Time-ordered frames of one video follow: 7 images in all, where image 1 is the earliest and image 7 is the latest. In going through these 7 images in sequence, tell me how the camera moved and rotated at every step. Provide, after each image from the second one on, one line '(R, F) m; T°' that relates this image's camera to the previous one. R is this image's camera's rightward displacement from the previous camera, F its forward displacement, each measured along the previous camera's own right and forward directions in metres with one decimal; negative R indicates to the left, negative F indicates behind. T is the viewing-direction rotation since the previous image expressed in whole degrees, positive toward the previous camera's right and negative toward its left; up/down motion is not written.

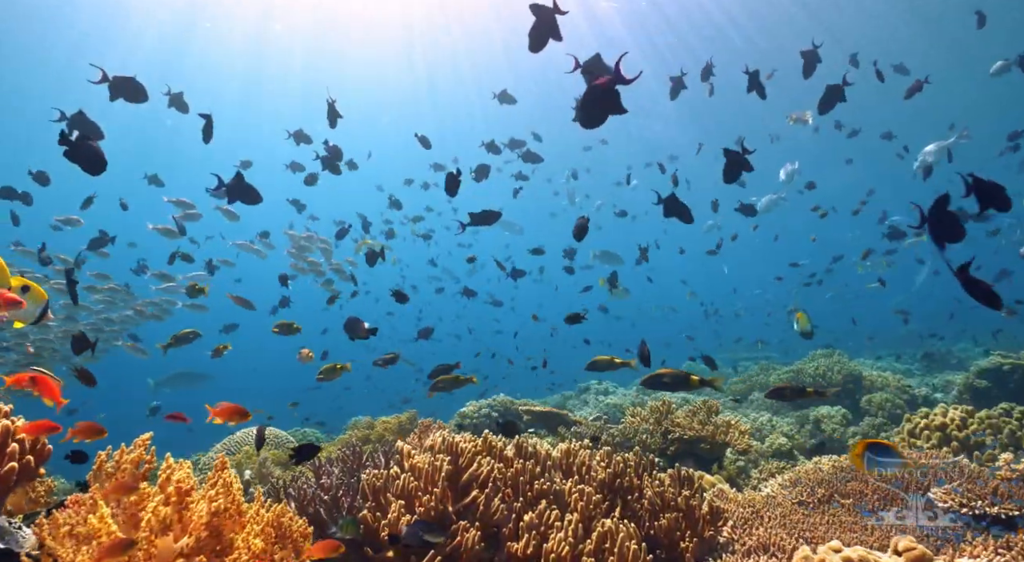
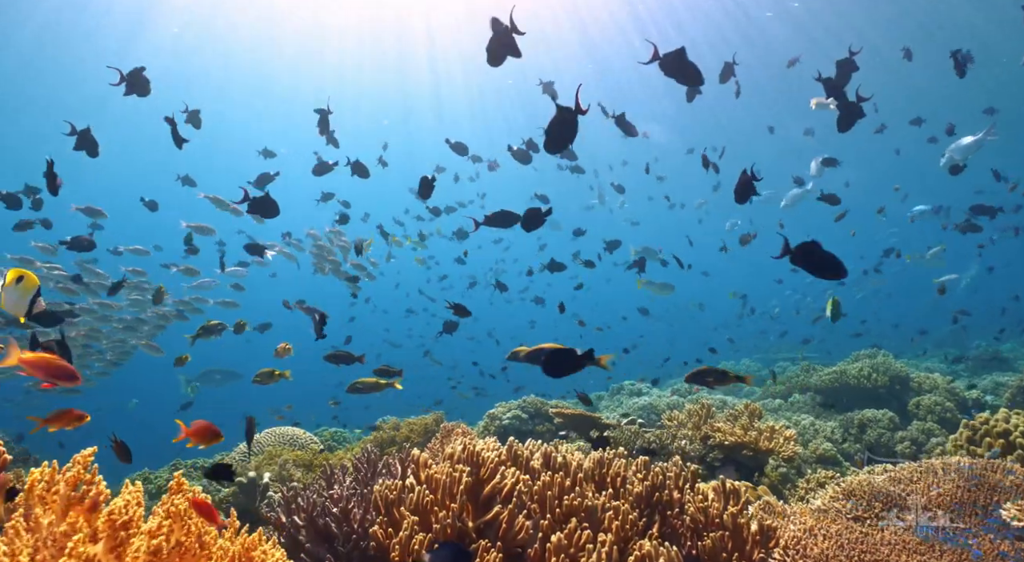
(0.0, +0.4) m; -3°
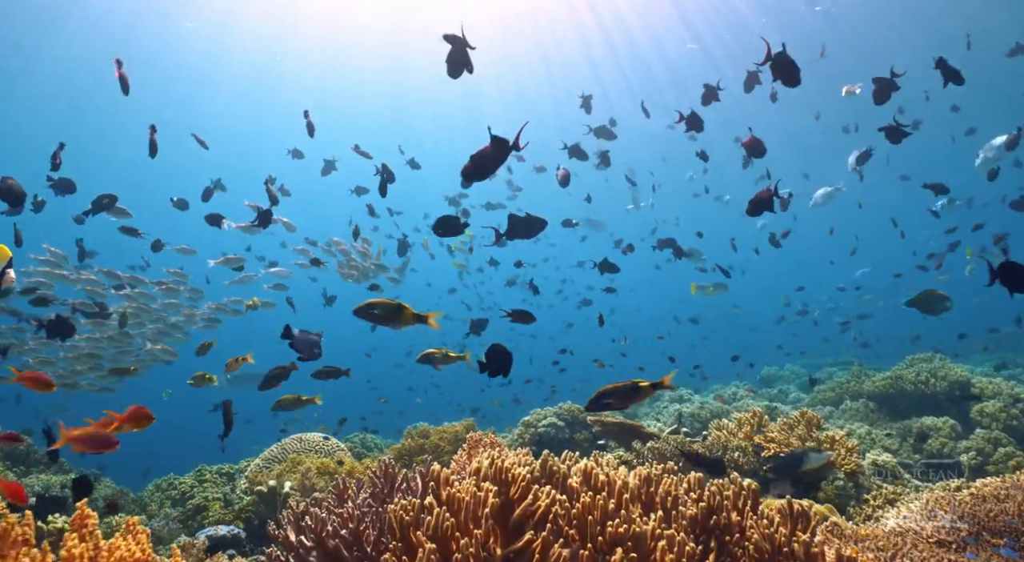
(0.0, +0.5) m; -3°
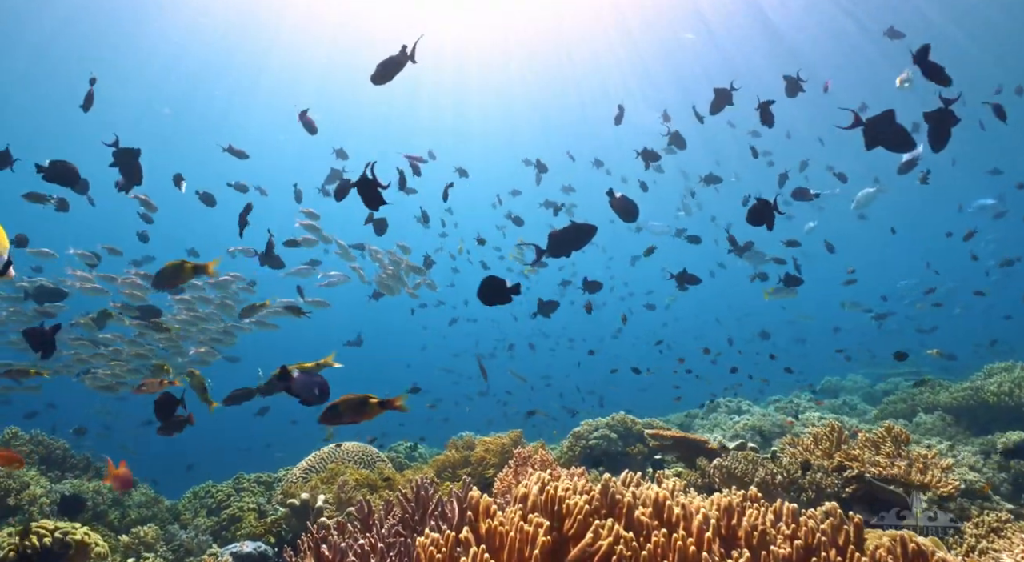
(0.0, +0.6) m; -4°
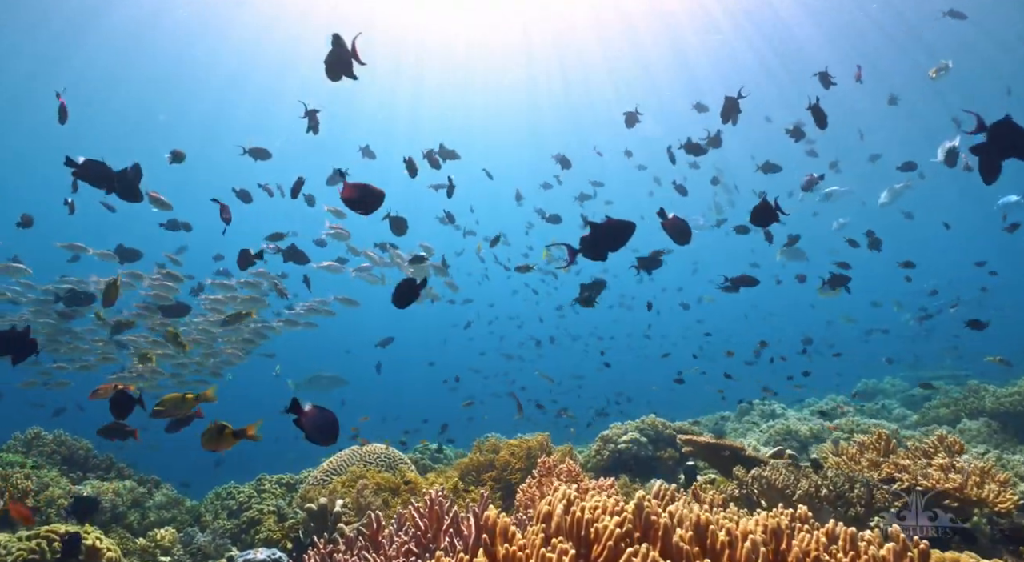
(0.0, +0.3) m; -3°
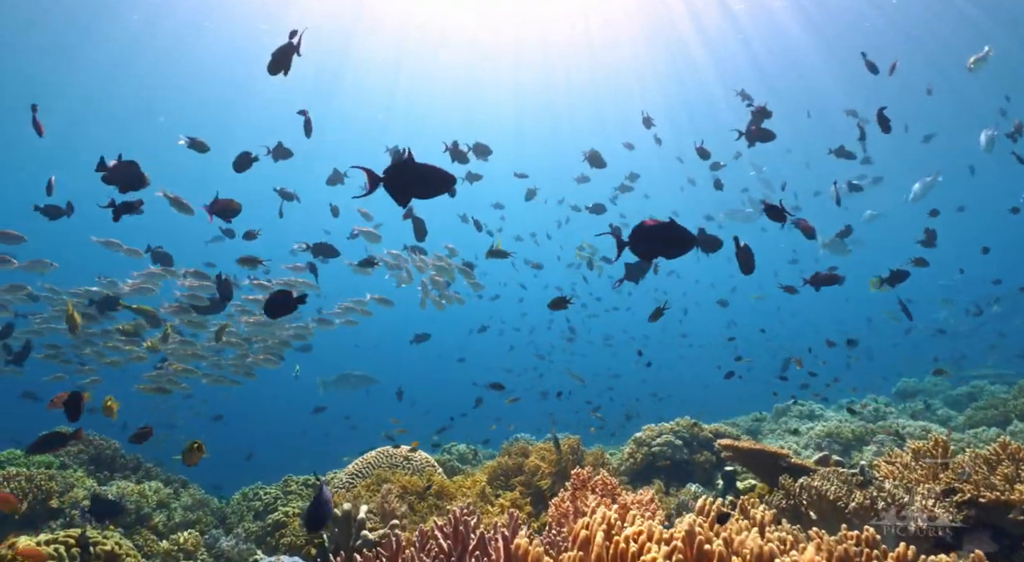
(0.0, +0.3) m; -3°
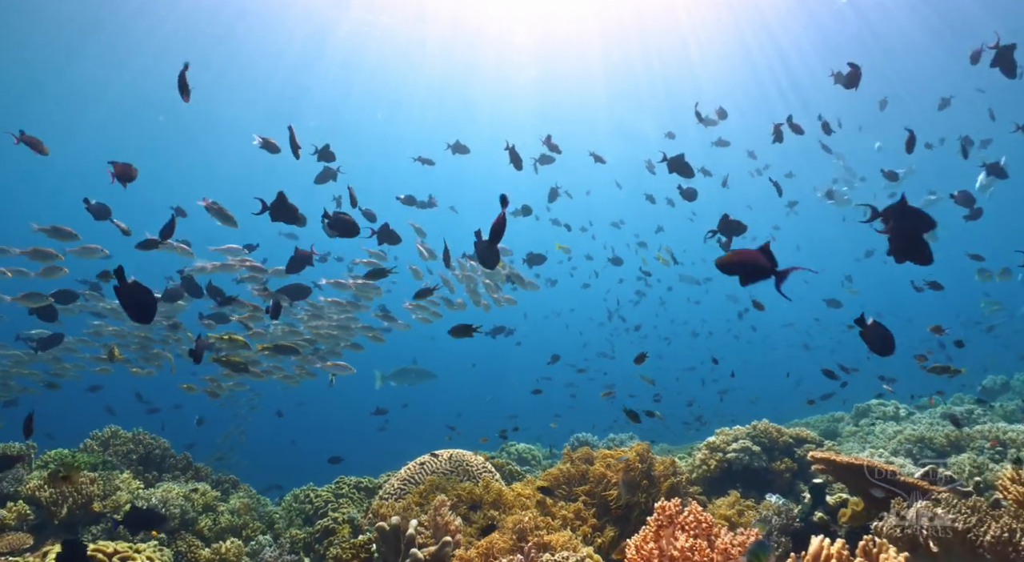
(-0.1, +0.6) m; -5°
